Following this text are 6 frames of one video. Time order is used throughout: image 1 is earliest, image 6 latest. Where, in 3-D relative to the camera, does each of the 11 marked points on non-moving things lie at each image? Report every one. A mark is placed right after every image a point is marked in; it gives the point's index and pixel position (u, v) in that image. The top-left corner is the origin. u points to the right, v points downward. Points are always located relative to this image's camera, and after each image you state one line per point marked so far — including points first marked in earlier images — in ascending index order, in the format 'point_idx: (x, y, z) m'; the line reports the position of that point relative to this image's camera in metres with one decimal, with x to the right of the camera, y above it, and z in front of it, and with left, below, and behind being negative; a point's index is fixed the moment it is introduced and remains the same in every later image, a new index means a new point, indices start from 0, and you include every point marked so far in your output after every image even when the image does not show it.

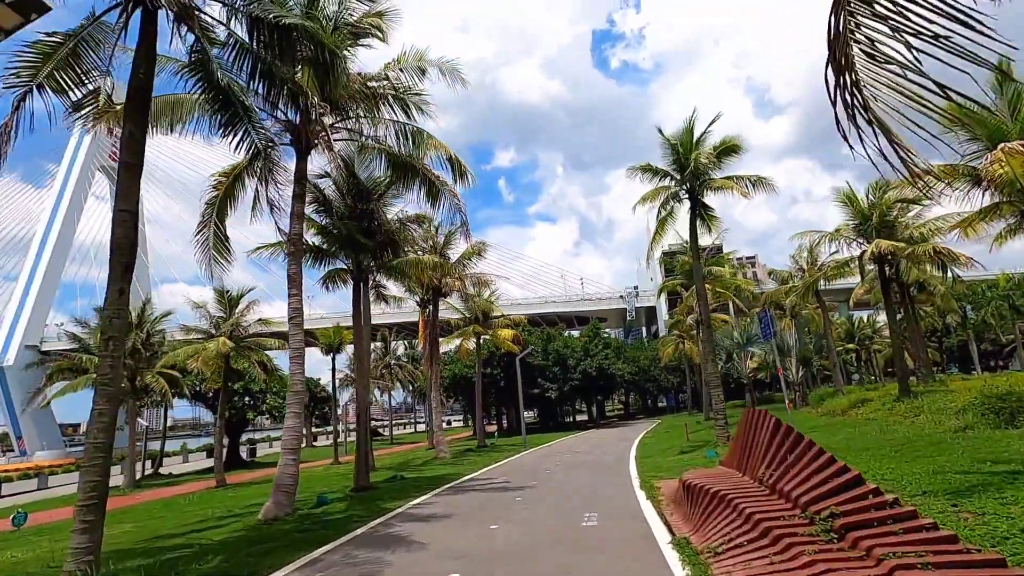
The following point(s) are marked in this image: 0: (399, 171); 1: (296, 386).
0: (-2.8, +2.9, +17.2) m
1: (-4.4, -2.0, +14.1) m
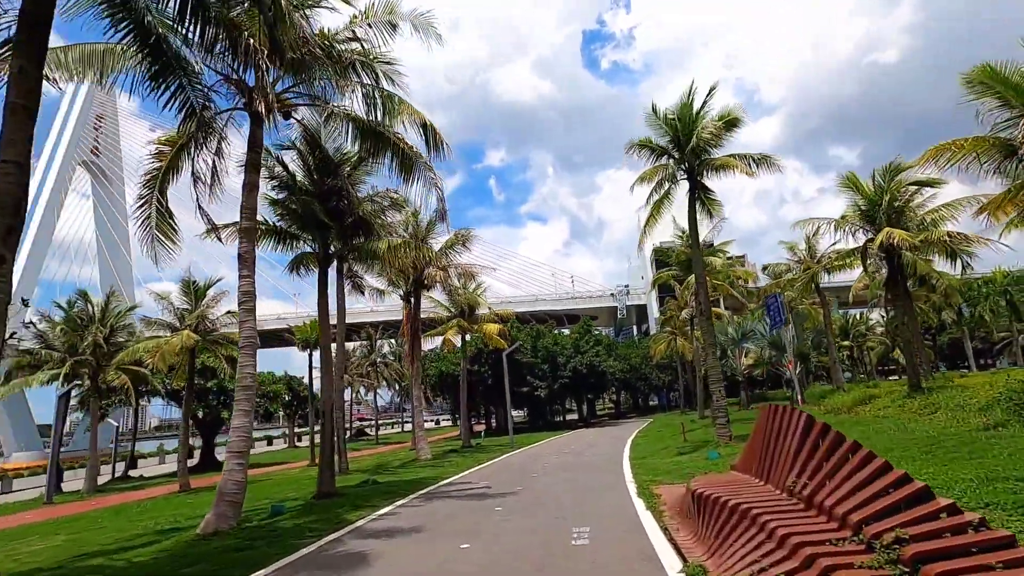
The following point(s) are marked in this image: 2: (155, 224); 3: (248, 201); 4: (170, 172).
0: (-3.2, +3.3, +15.4) m
1: (-4.7, -1.7, +12.4) m
2: (-7.3, +1.3, +14.3) m
3: (-5.2, +1.7, +13.7) m
4: (-6.8, +2.3, +14.1) m
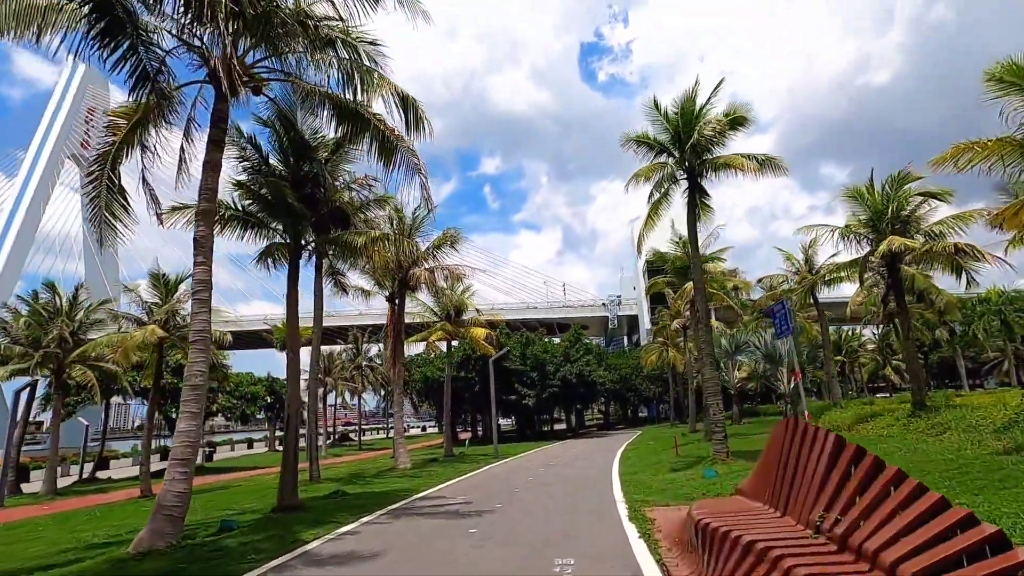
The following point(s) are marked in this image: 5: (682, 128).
0: (-3.4, +3.4, +14.2) m
1: (-5.0, -1.5, +11.1) m
2: (-7.5, +1.6, +13.0) m
3: (-5.5, +1.9, +12.5) m
4: (-7.0, +2.5, +12.8) m
5: (+4.5, +4.2, +18.5) m
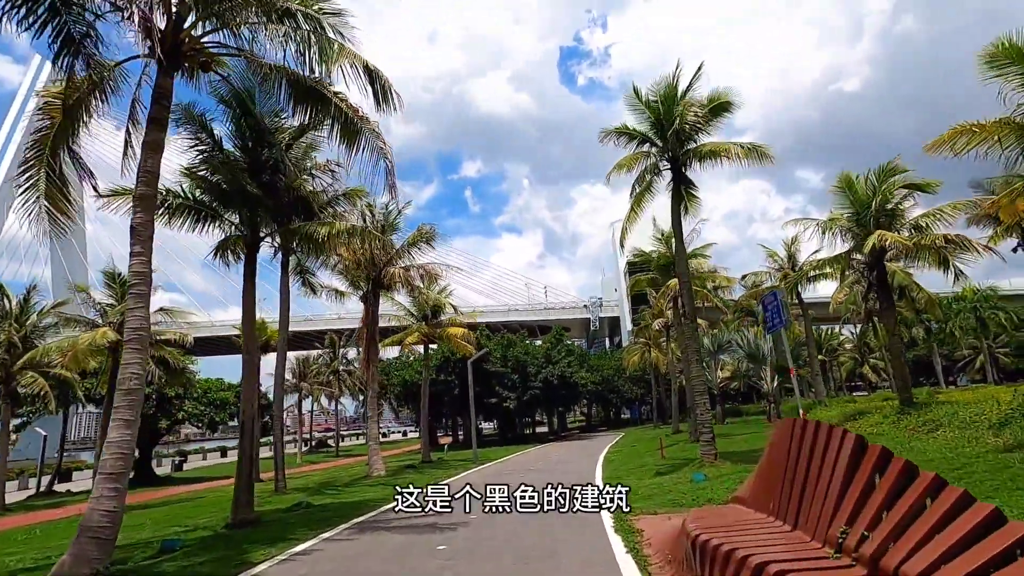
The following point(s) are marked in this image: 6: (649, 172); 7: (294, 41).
0: (-3.9, +3.5, +13.1) m
1: (-5.5, -1.4, +9.9) m
2: (-8.0, +1.6, +11.7) m
3: (-5.9, +2.0, +11.3) m
4: (-7.5, +2.6, +11.6) m
5: (+3.8, +4.4, +17.6) m
6: (+3.7, +3.1, +18.9) m
7: (-4.0, +4.4, +12.7) m
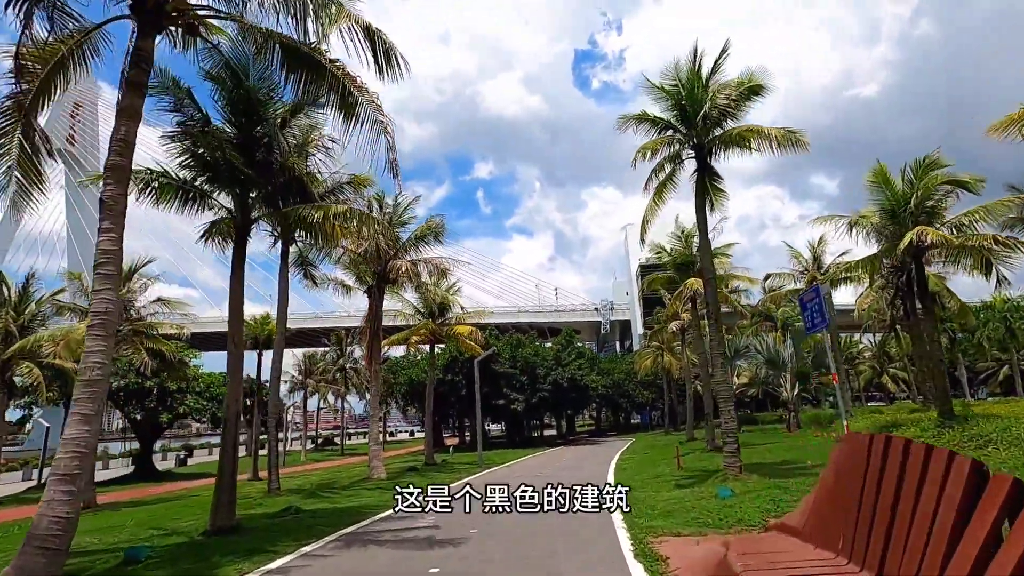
0: (-3.7, +3.7, +12.0) m
1: (-5.3, -1.1, +8.8) m
2: (-7.8, +2.0, +10.7) m
3: (-5.7, +2.3, +10.2) m
4: (-7.3, +2.9, +10.5) m
5: (+4.2, +4.4, +16.4) m
6: (+4.0, +3.2, +17.6) m
7: (-3.7, +4.7, +11.5) m
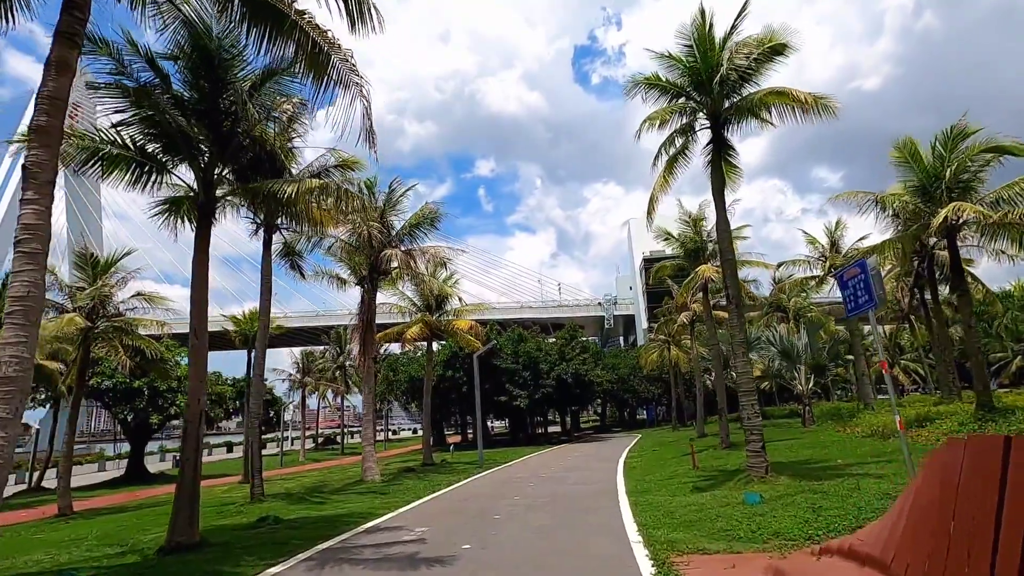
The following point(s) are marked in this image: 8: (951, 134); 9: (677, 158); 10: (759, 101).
0: (-3.8, +4.0, +10.5) m
1: (-5.4, -0.9, +7.4) m
2: (-7.9, +2.2, +9.2) m
3: (-5.8, +2.5, +8.8) m
4: (-7.4, +3.1, +9.1) m
5: (+4.1, +4.8, +14.9) m
6: (+4.0, +3.6, +16.1) m
7: (-3.8, +4.9, +10.1) m
8: (+11.8, +4.1, +18.7) m
9: (+4.0, +3.1, +16.6) m
10: (+5.2, +3.9, +14.7) m
